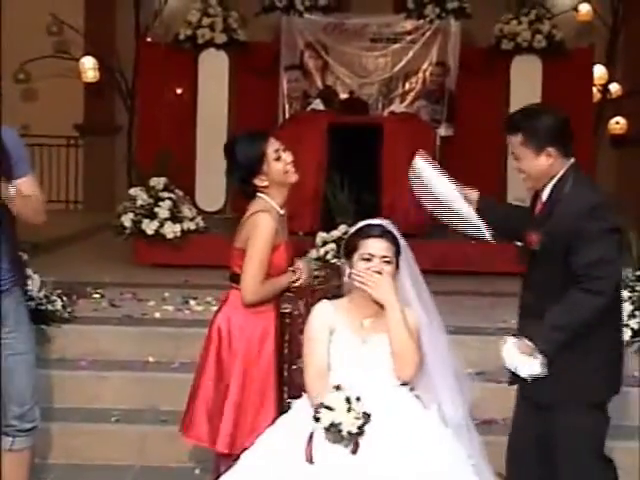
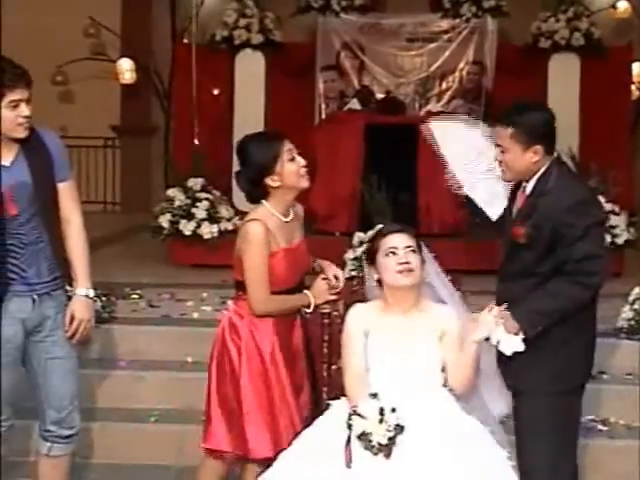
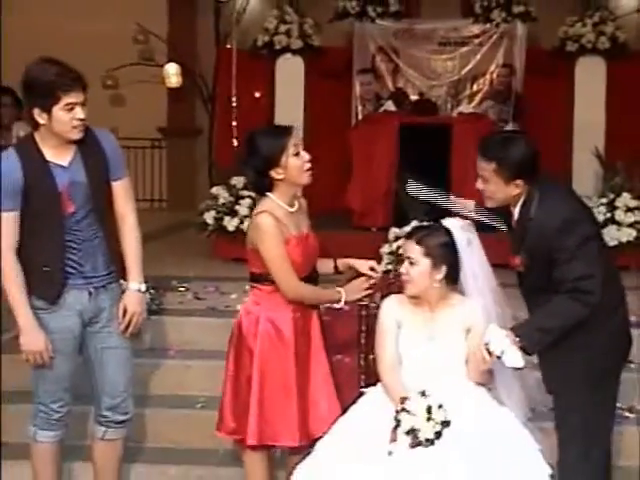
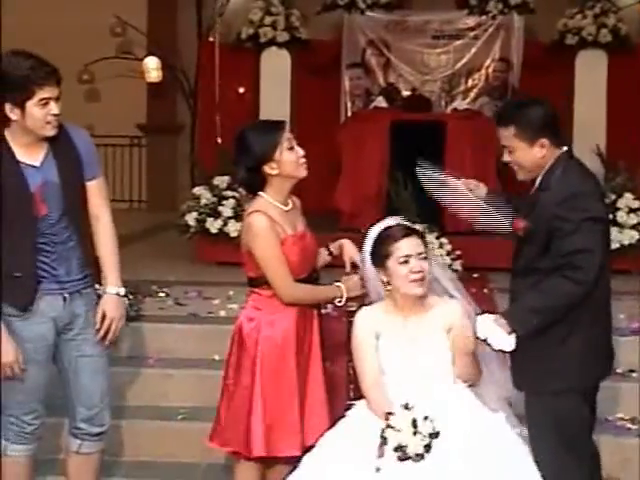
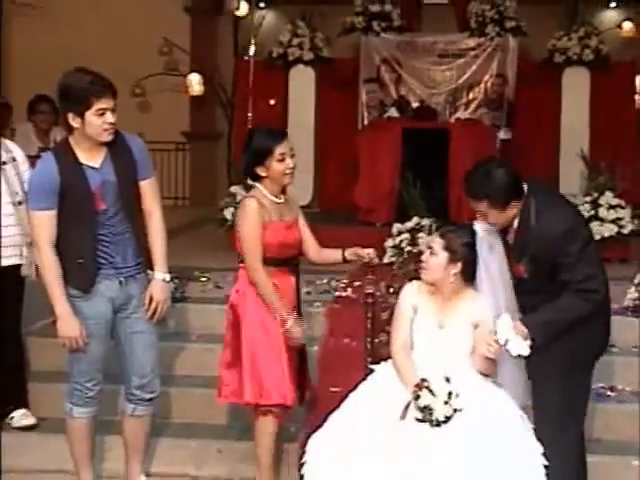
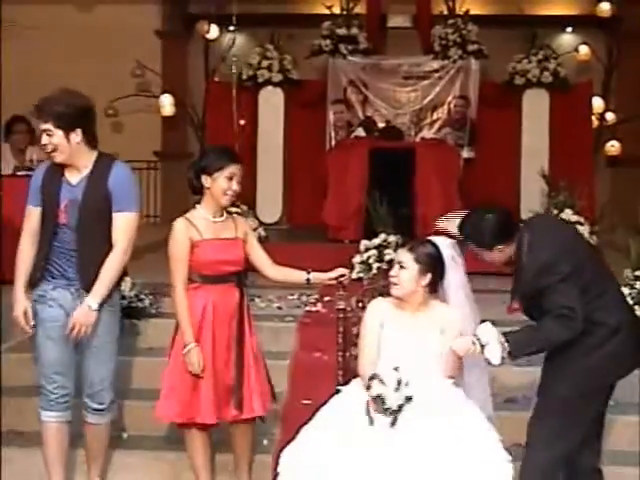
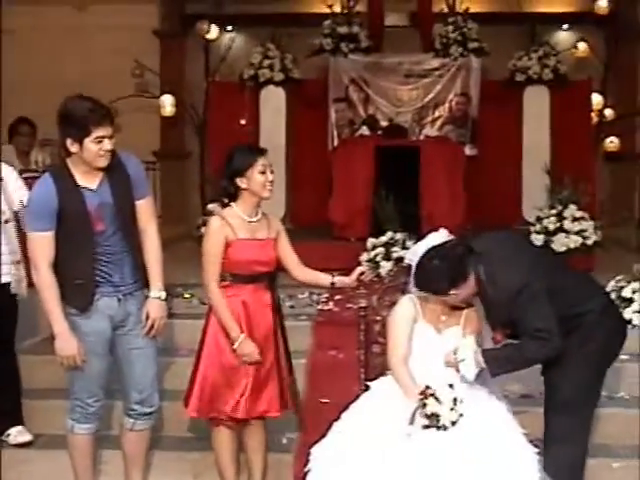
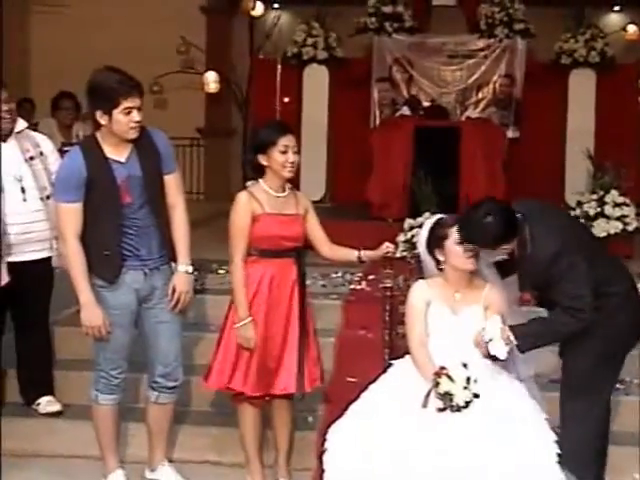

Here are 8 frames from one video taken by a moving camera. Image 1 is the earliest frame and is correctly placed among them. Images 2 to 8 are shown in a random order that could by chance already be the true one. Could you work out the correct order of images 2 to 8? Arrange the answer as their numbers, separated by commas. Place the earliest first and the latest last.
2, 4, 3, 5, 8, 7, 6
